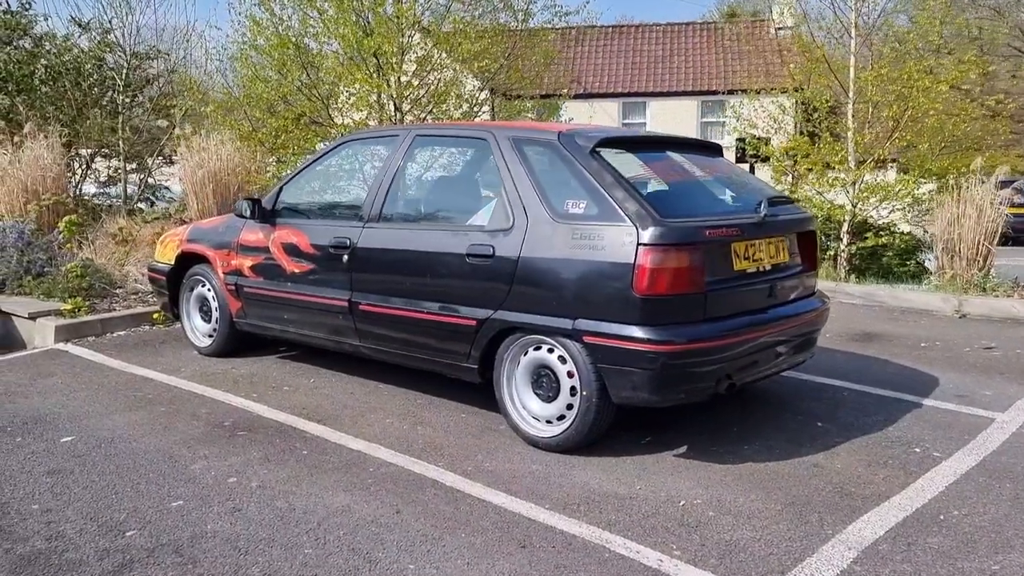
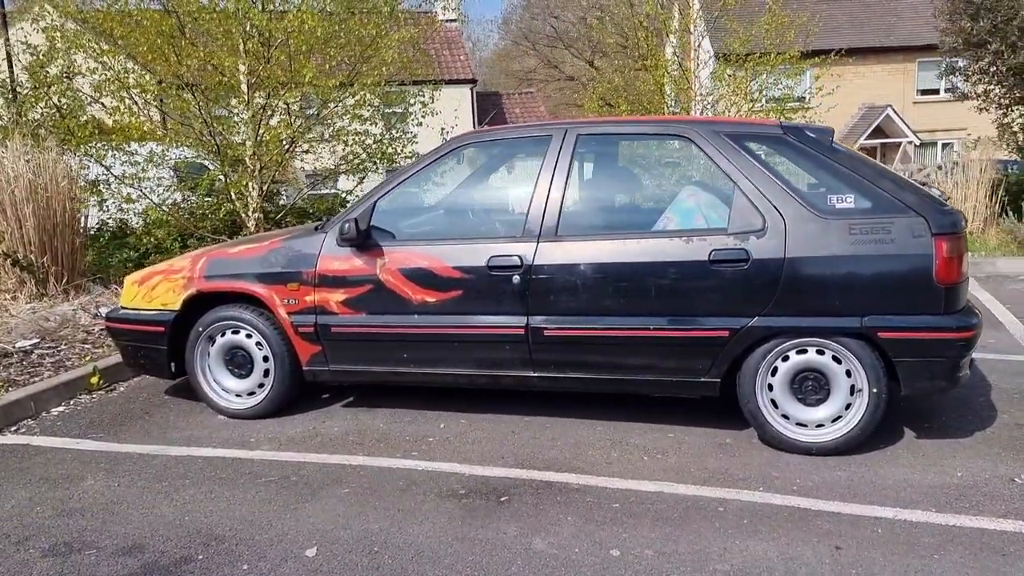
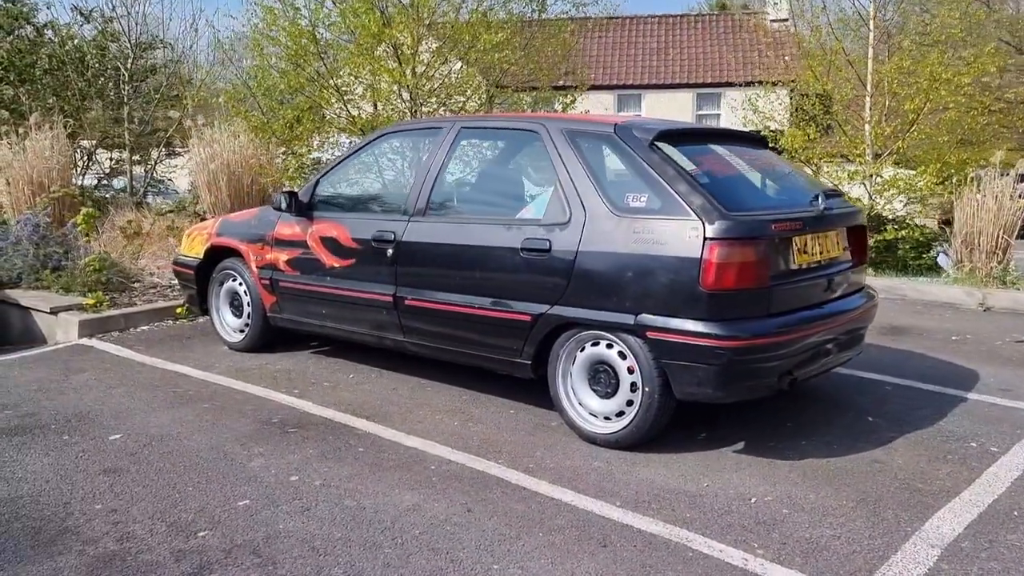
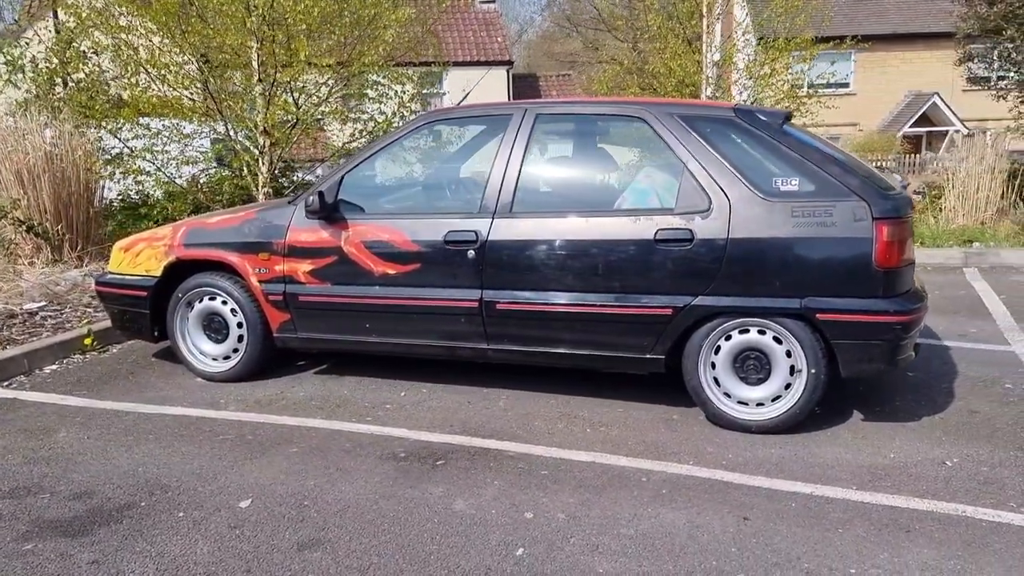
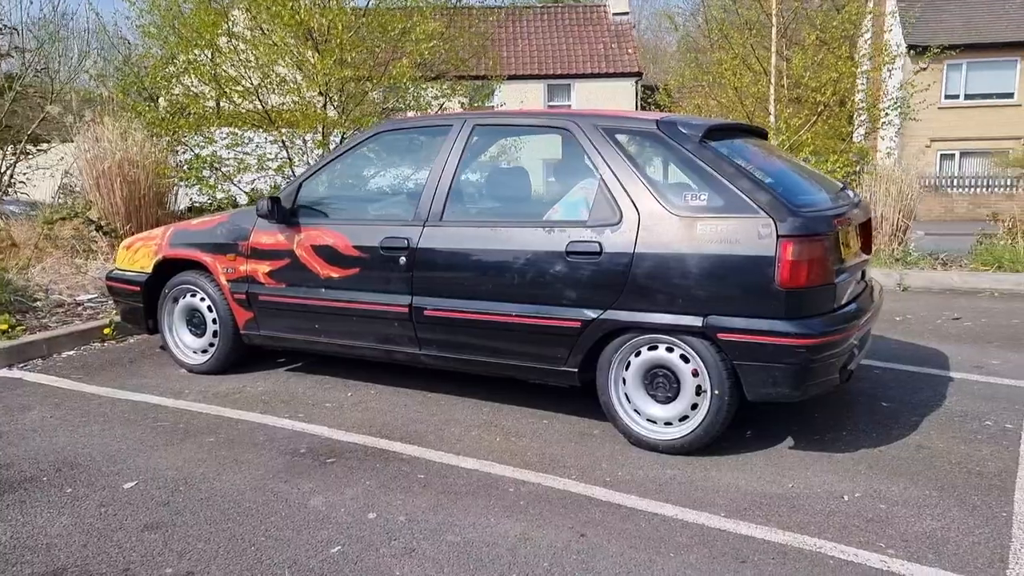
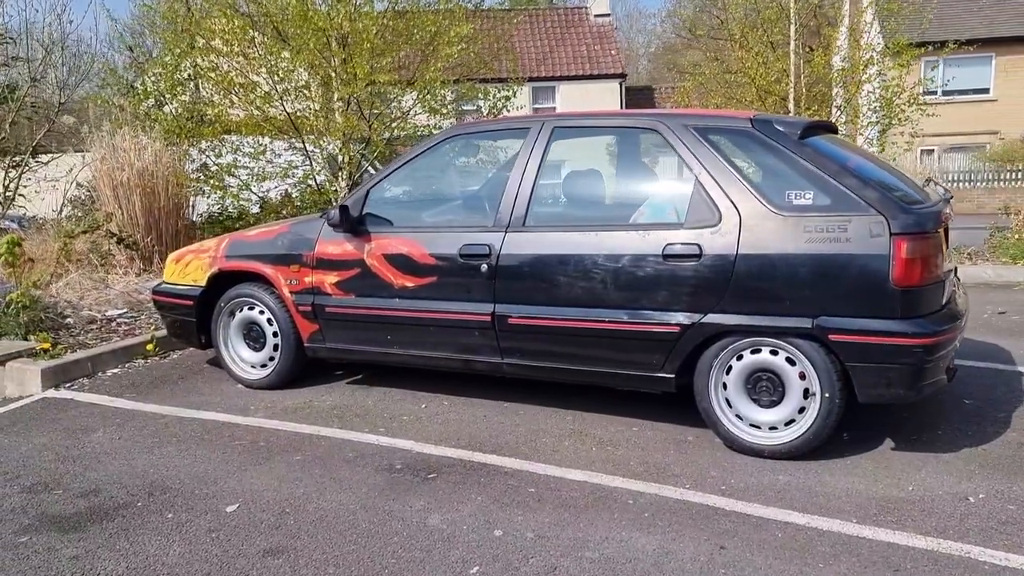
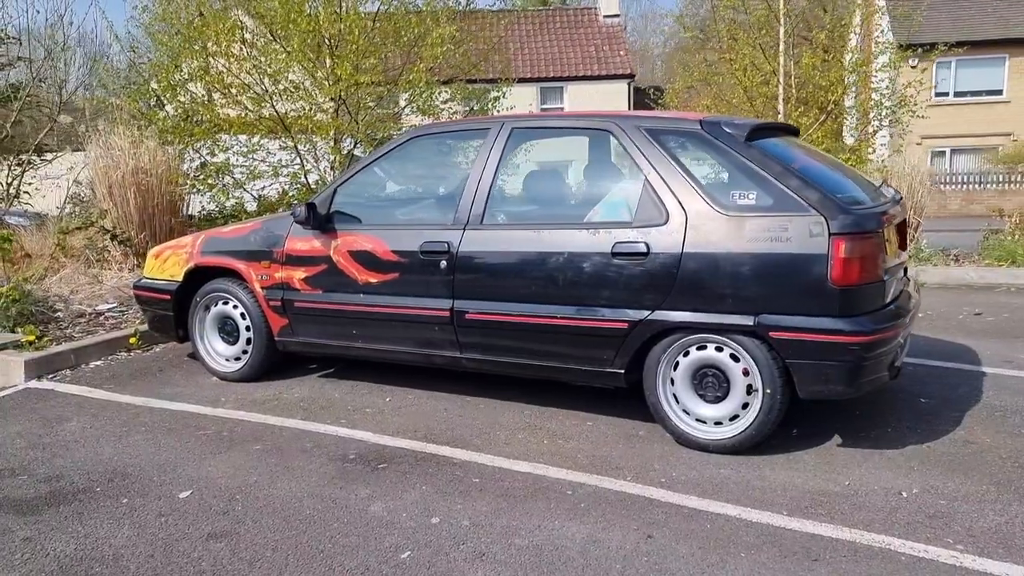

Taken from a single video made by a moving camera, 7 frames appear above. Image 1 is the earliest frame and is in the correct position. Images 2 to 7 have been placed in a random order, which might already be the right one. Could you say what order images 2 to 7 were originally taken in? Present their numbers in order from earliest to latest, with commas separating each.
3, 5, 7, 6, 4, 2
